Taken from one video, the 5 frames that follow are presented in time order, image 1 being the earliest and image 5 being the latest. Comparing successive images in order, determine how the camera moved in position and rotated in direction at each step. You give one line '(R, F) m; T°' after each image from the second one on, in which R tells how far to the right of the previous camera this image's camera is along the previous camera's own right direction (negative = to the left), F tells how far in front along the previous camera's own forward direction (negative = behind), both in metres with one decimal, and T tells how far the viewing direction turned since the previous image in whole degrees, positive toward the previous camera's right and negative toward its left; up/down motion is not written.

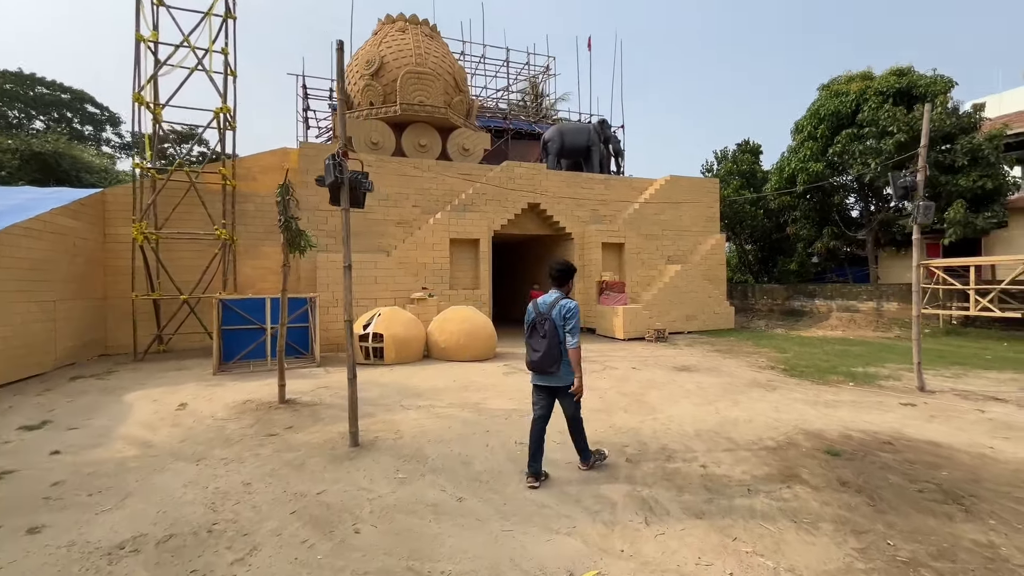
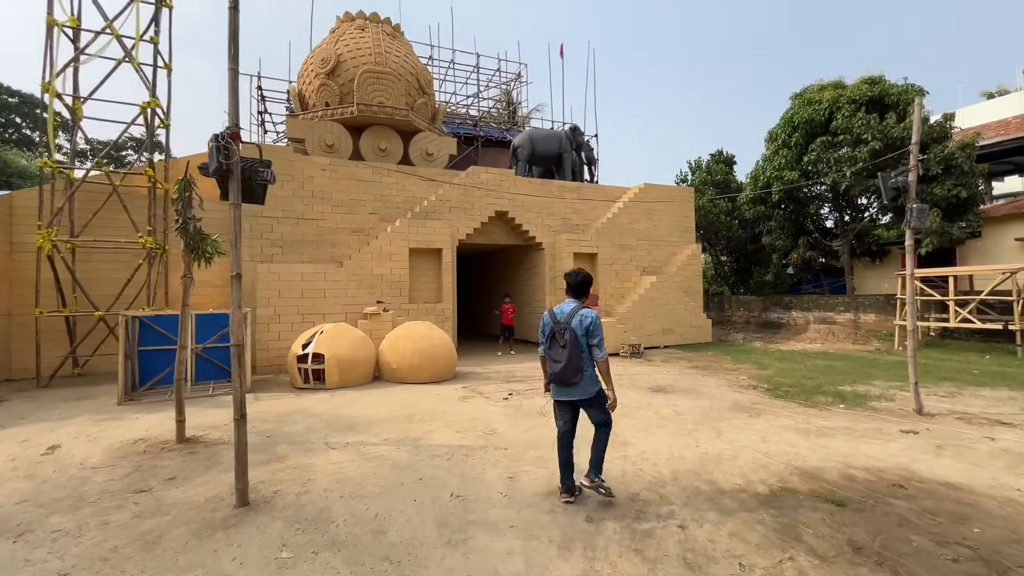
(+0.3, +0.8) m; +3°
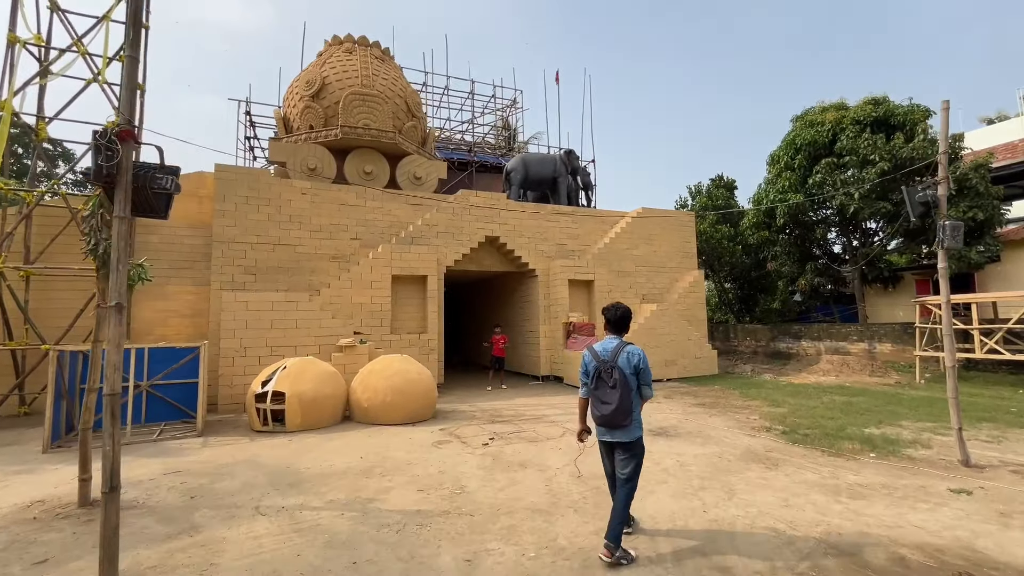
(+0.3, +0.7) m; 0°
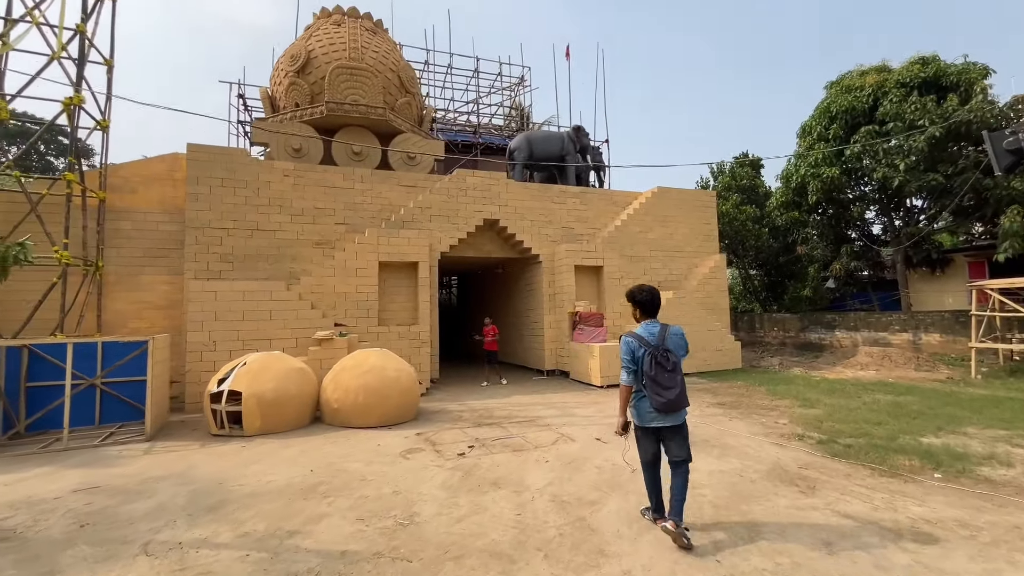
(+0.5, +0.9) m; -3°
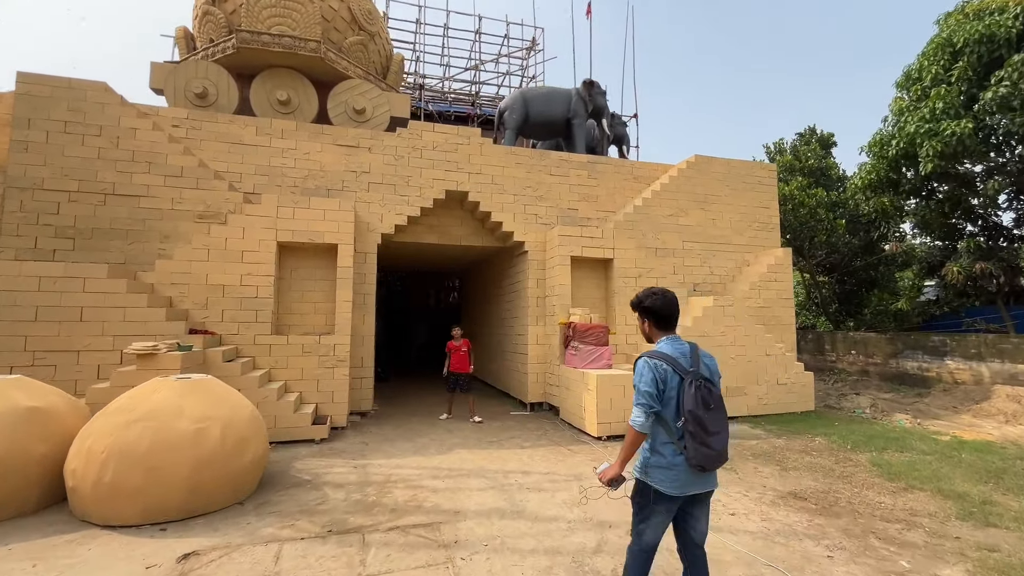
(+1.1, +3.2) m; -5°
